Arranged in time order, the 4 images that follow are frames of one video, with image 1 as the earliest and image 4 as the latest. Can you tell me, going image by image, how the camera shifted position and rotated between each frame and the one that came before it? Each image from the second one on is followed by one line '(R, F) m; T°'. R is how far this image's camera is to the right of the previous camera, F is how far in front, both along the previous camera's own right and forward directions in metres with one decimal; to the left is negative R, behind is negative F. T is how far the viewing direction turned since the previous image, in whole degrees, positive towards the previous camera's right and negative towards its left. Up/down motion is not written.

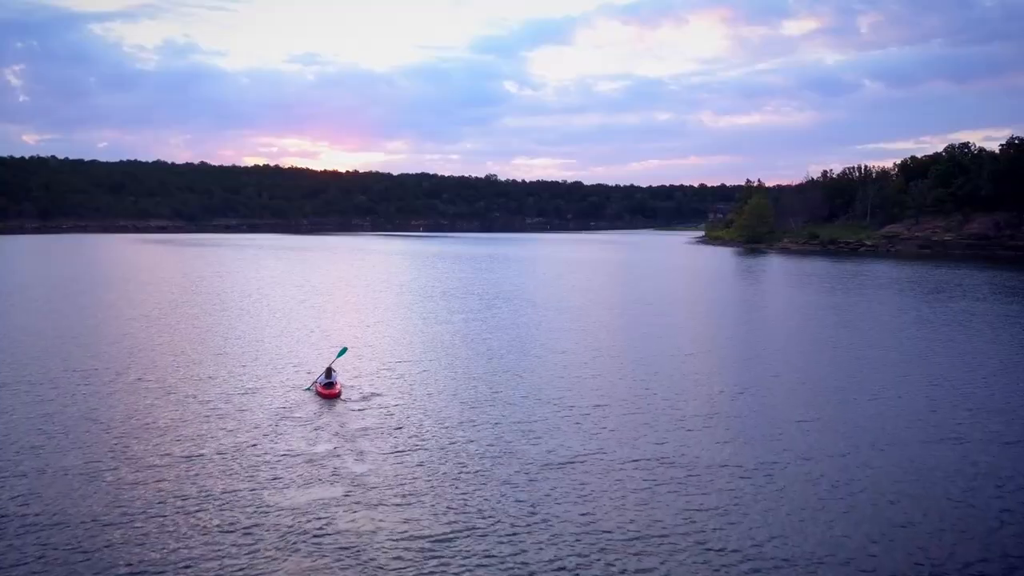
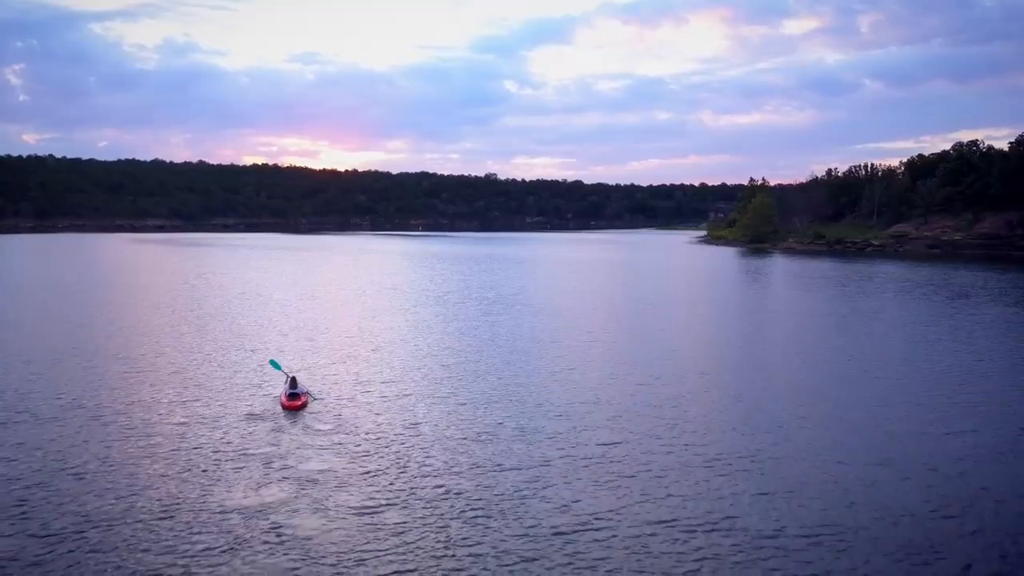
(0.0, +1.2) m; 0°
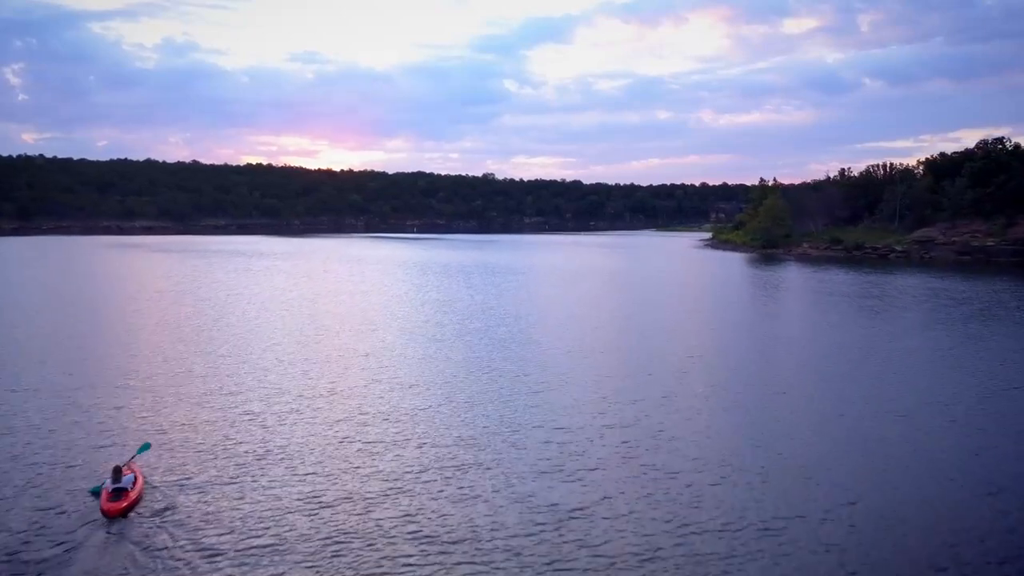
(+0.3, +4.3) m; 0°
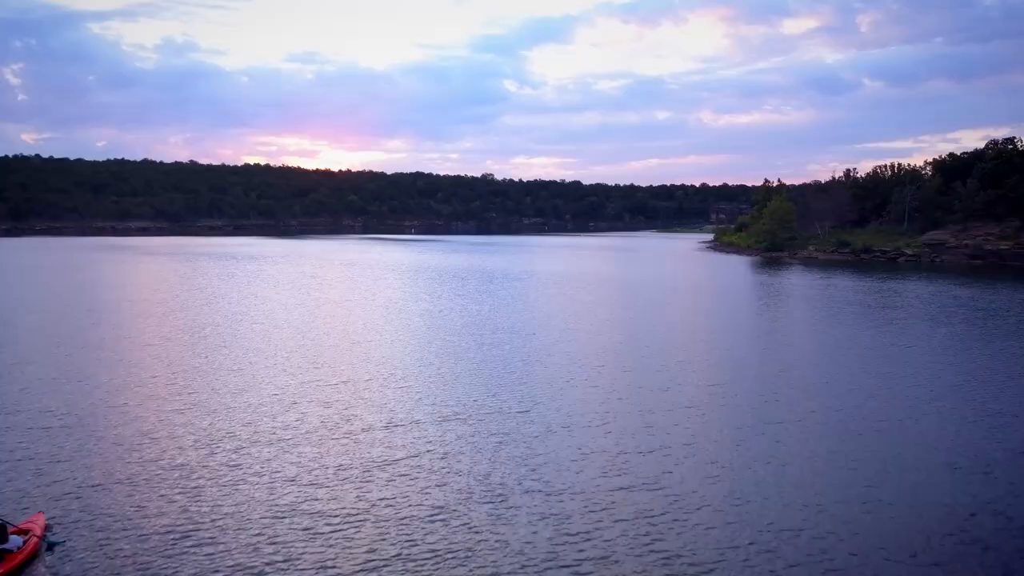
(+0.1, +1.7) m; 0°
